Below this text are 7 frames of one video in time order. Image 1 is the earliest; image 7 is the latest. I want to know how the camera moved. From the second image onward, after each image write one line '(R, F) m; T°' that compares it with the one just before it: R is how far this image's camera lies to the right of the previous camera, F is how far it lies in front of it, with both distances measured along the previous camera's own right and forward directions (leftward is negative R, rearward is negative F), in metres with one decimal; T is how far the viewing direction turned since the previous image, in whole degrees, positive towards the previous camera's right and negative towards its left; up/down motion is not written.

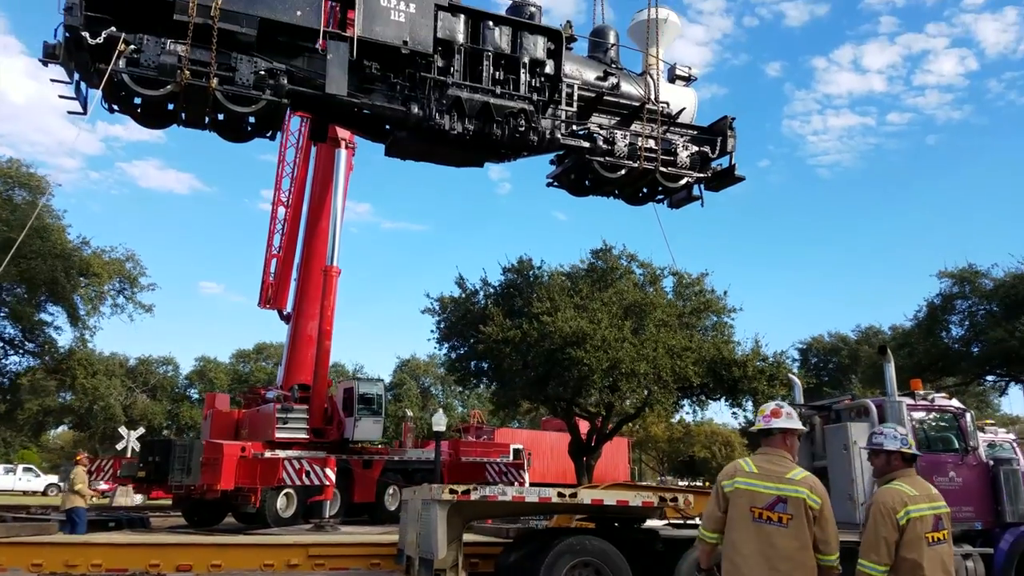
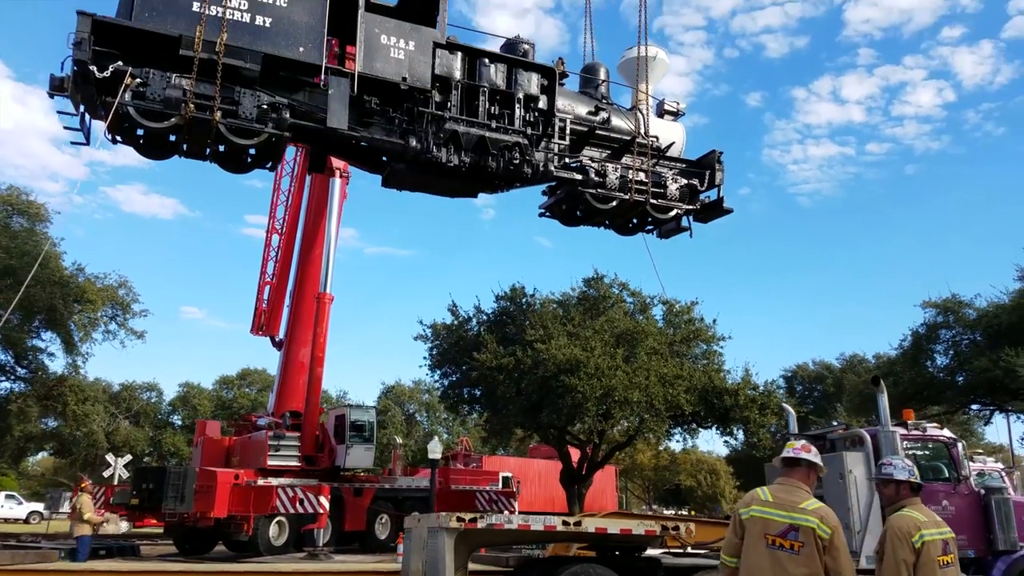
(-0.2, -0.2) m; +1°
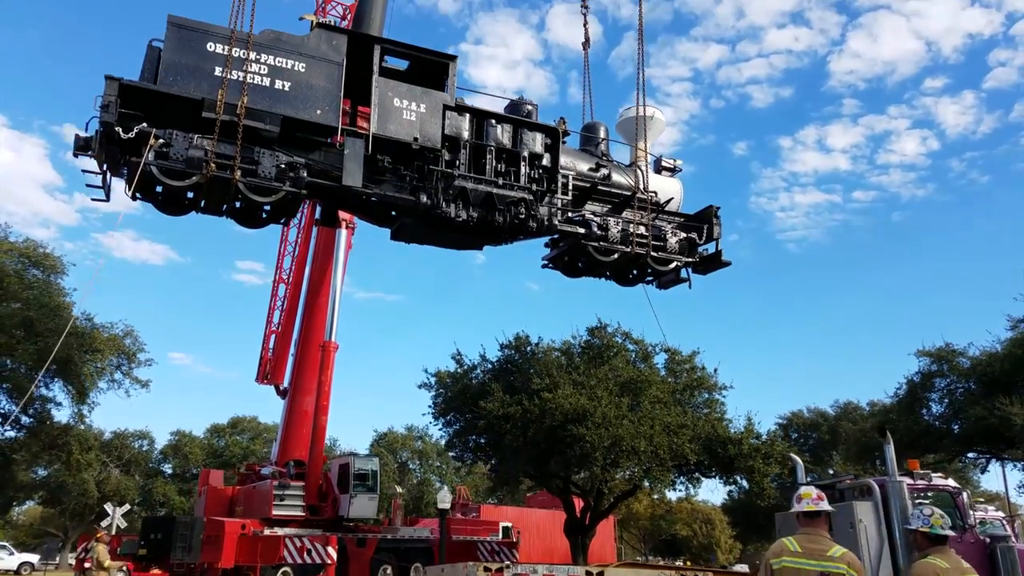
(-0.3, -0.3) m; +1°
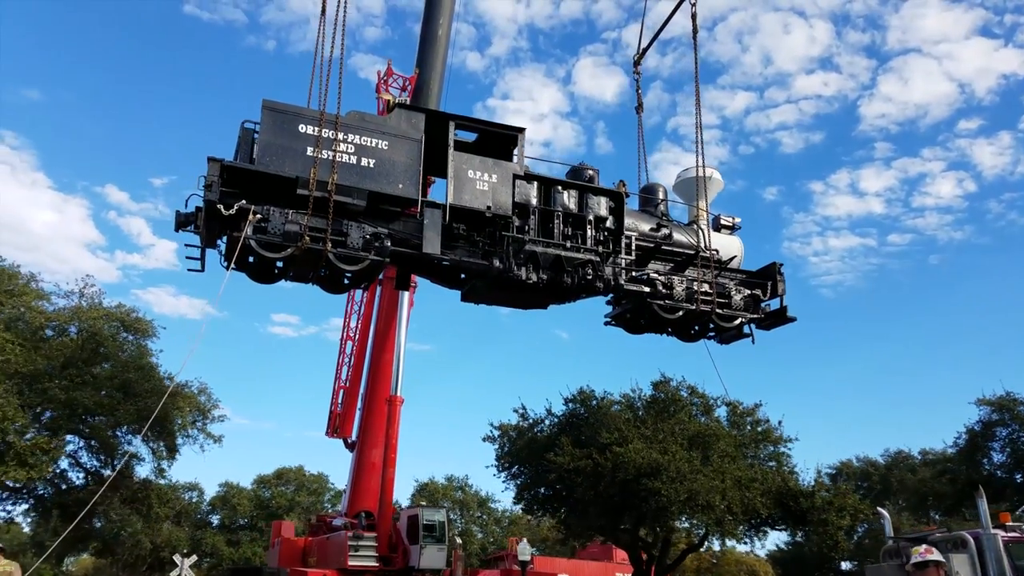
(-0.6, -0.6) m; -2°
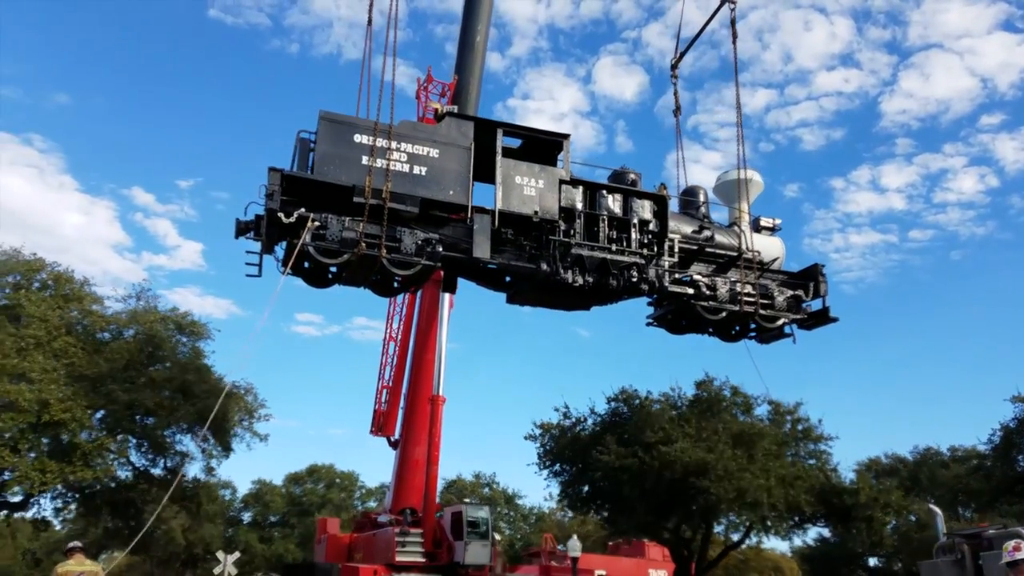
(-0.5, -0.4) m; -1°
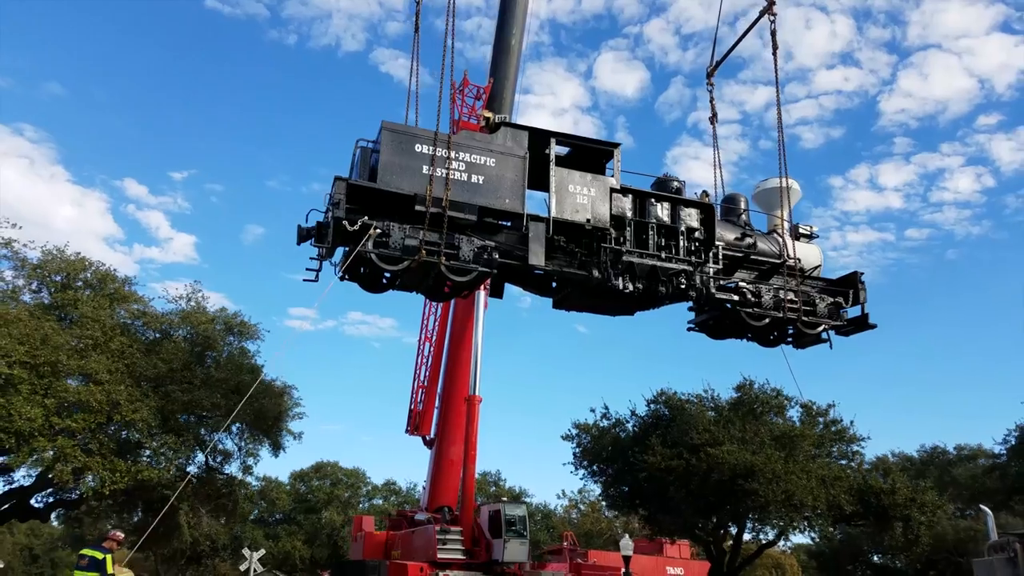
(-1.0, -0.4) m; 0°
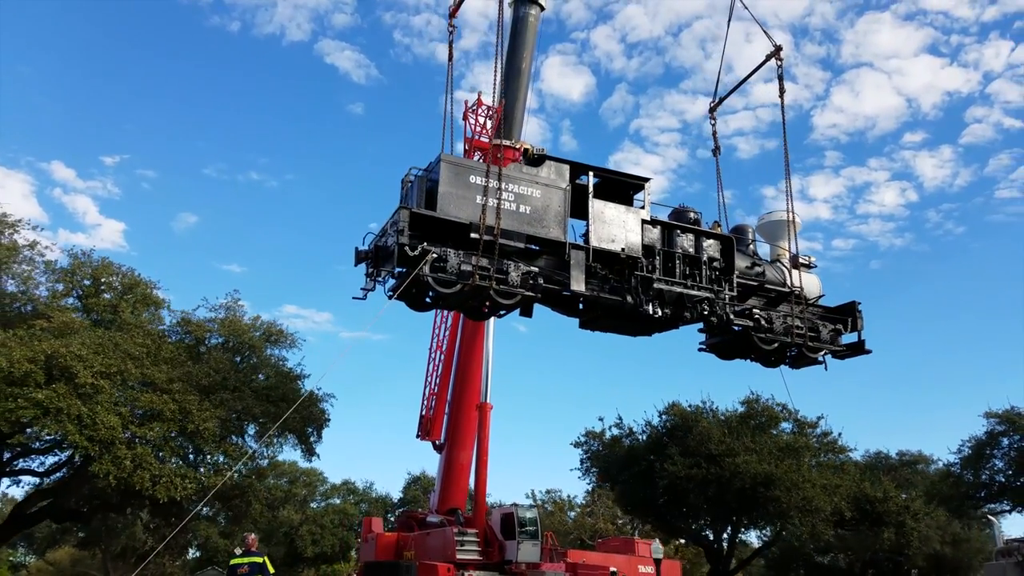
(-2.0, -0.9) m; +5°
